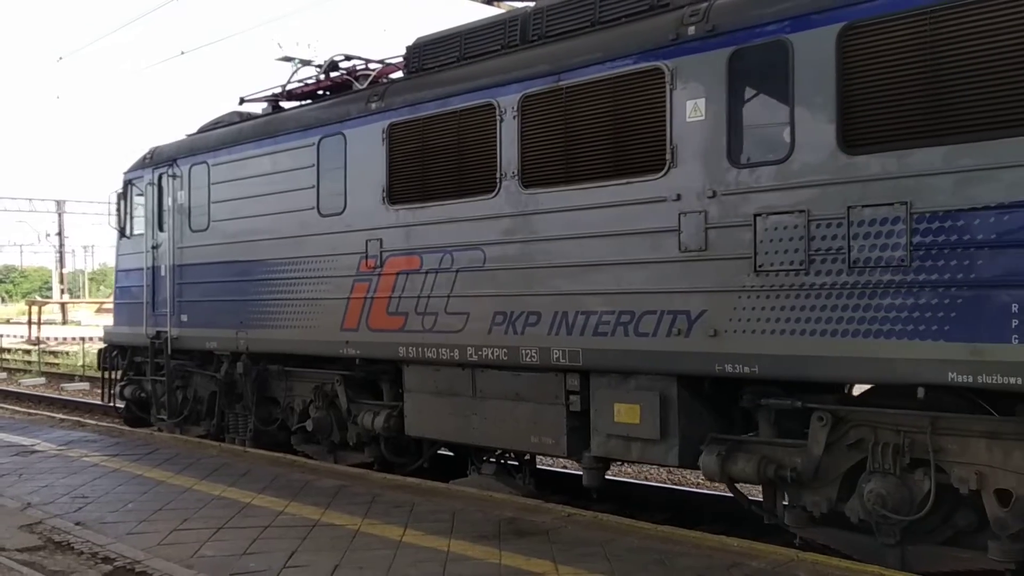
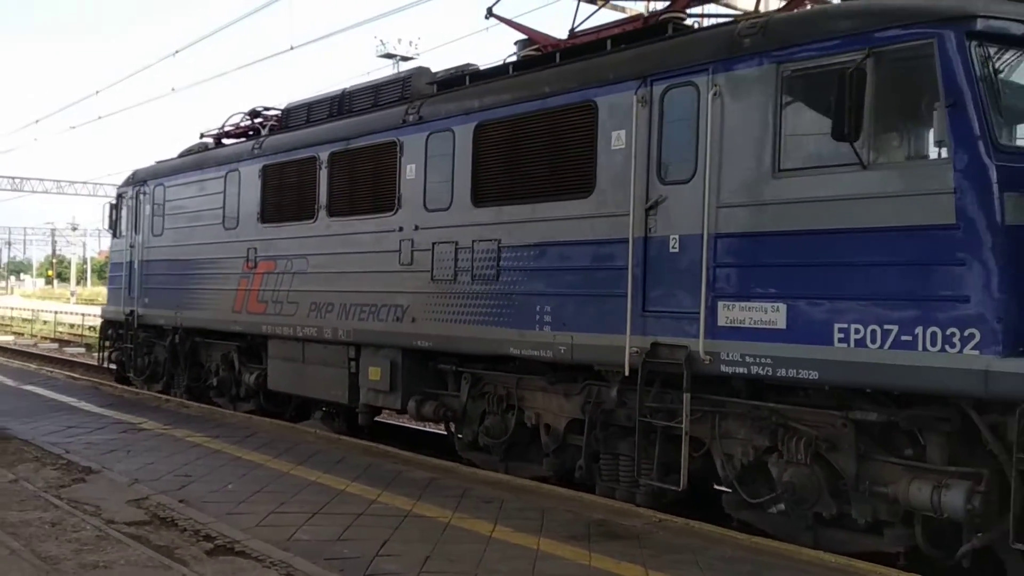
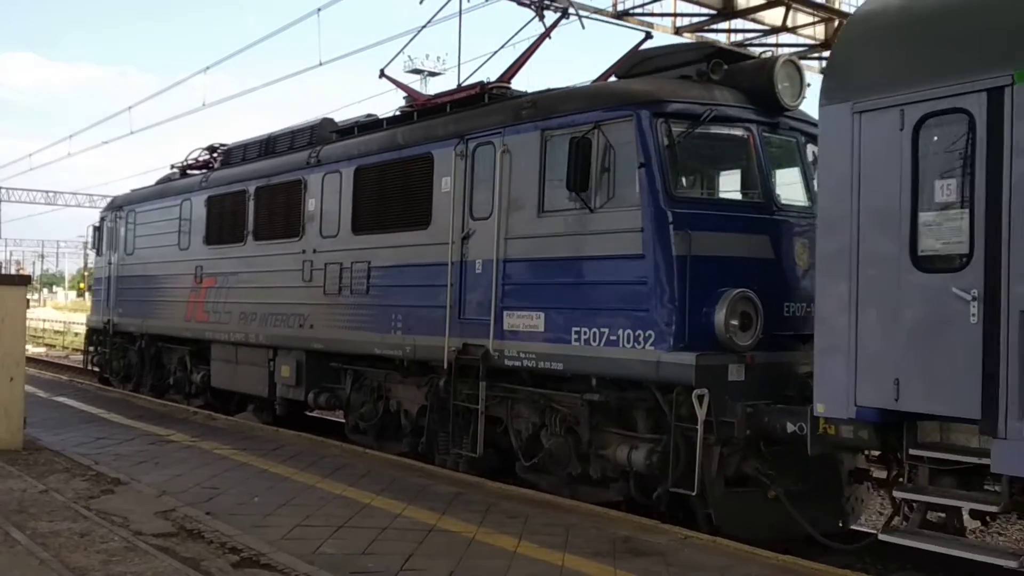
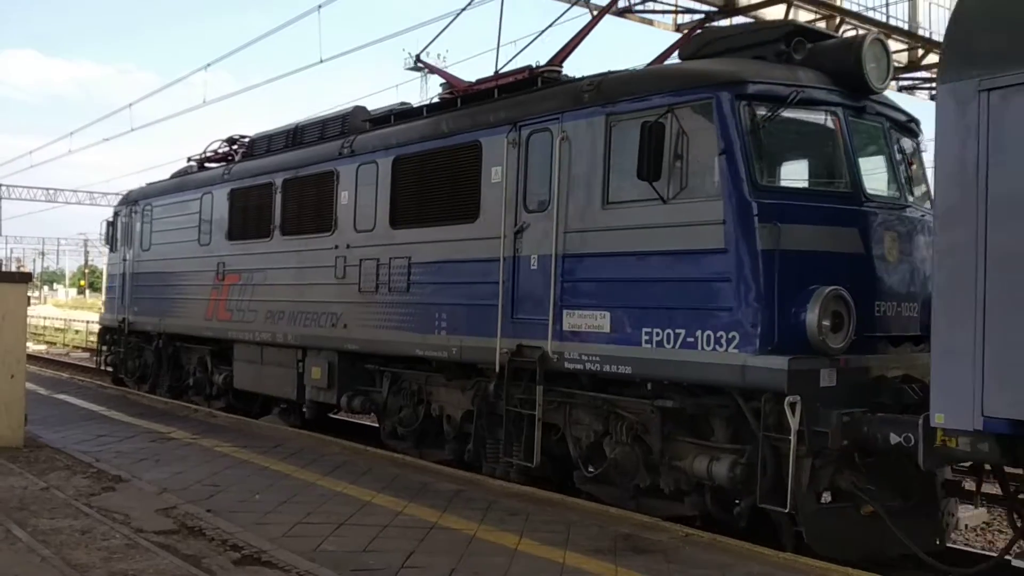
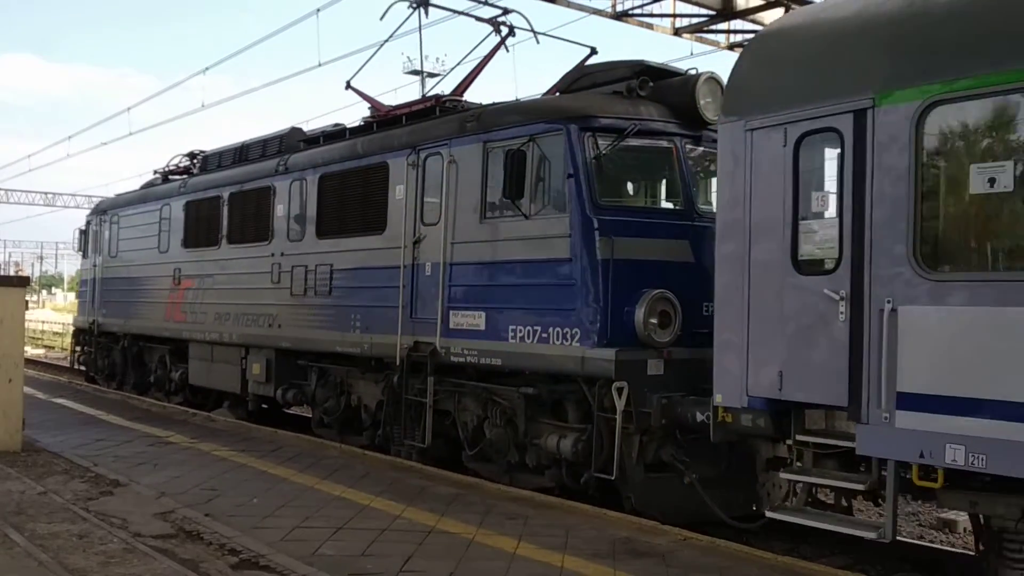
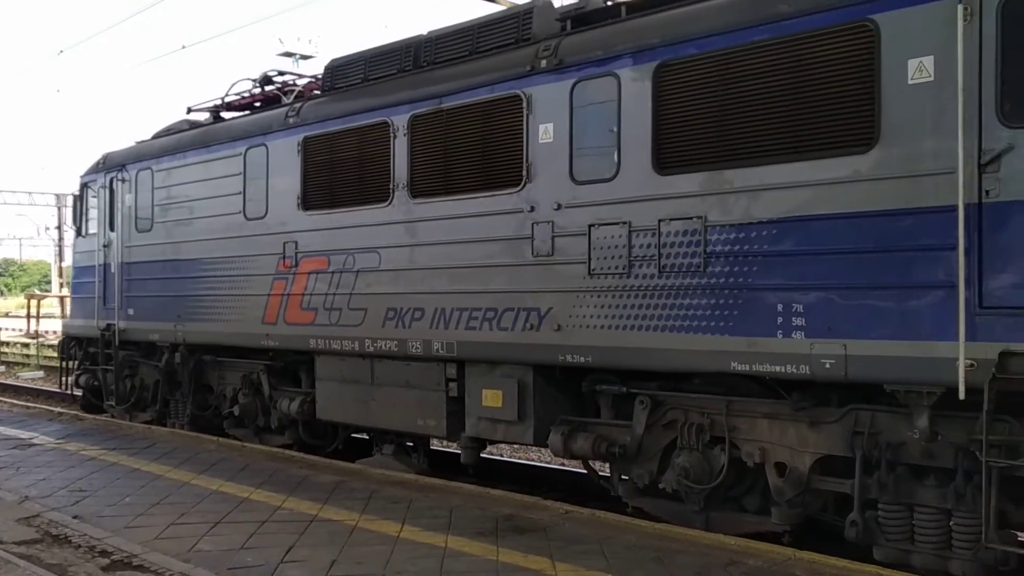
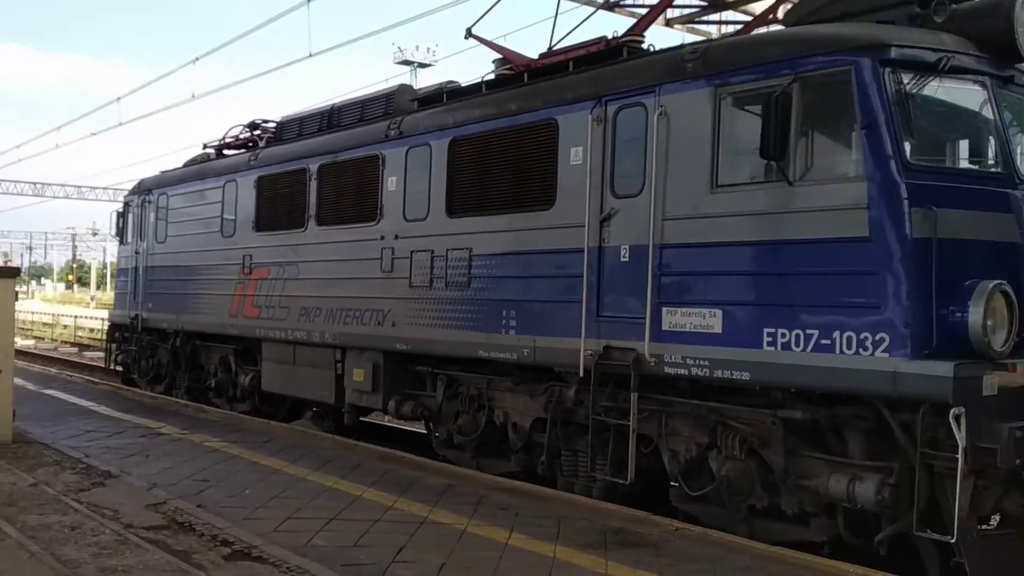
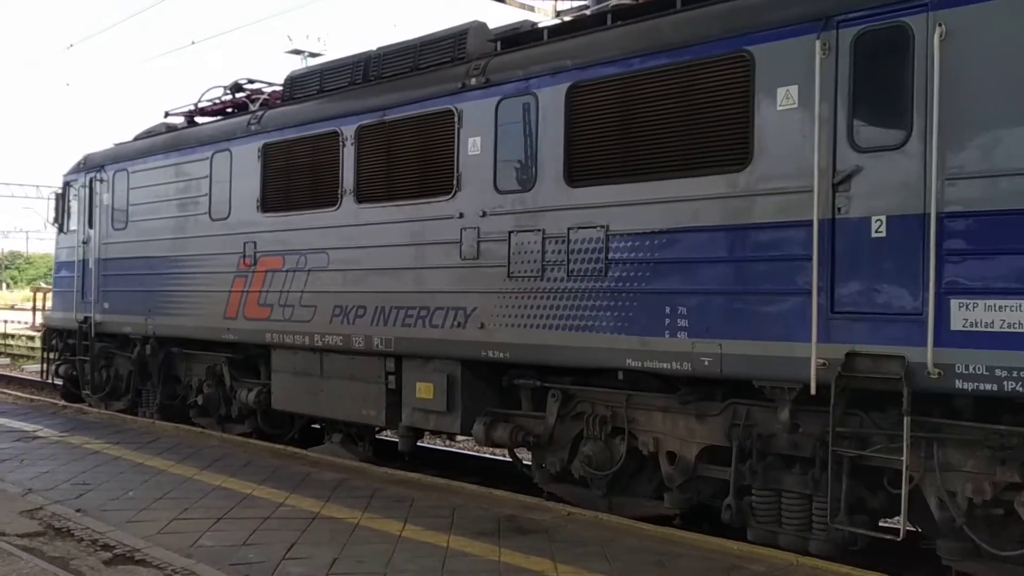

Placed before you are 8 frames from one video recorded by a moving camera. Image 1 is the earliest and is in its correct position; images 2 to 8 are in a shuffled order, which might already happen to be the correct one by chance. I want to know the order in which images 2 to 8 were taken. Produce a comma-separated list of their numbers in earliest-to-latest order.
6, 8, 2, 7, 4, 3, 5
